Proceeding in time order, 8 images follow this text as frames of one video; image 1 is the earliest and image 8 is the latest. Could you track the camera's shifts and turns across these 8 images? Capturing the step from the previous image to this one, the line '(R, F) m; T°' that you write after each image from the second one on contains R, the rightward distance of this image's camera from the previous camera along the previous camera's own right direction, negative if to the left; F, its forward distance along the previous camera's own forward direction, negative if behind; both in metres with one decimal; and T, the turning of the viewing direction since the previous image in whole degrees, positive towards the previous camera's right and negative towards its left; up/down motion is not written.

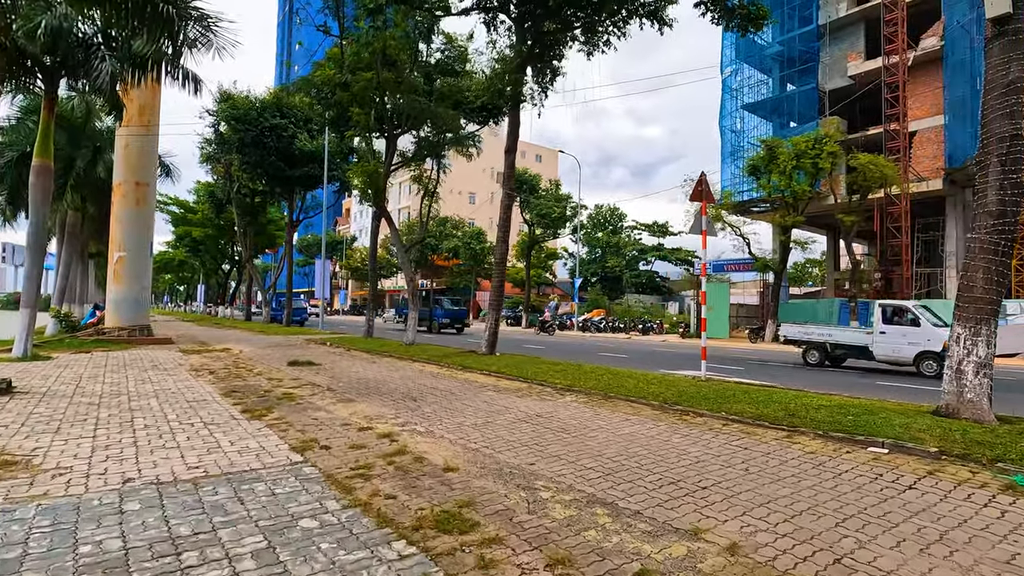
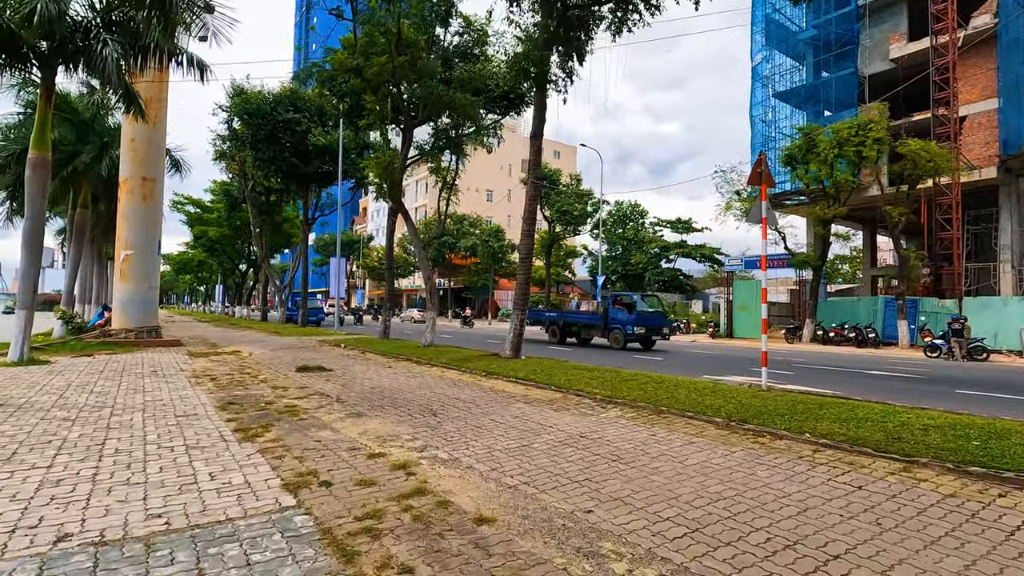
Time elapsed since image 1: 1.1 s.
(-0.2, +1.1) m; -2°
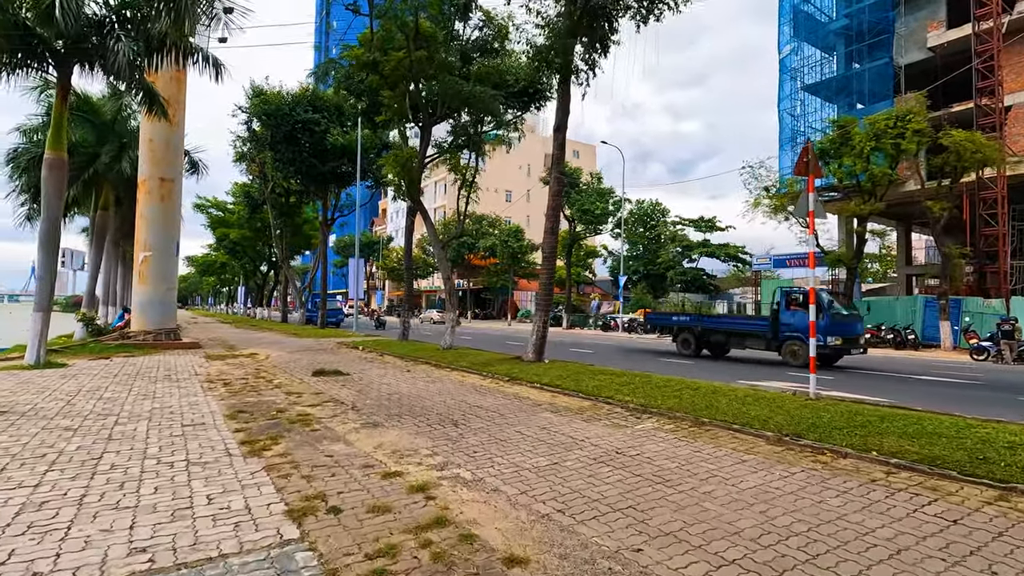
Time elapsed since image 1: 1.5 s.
(-0.1, +0.5) m; -2°
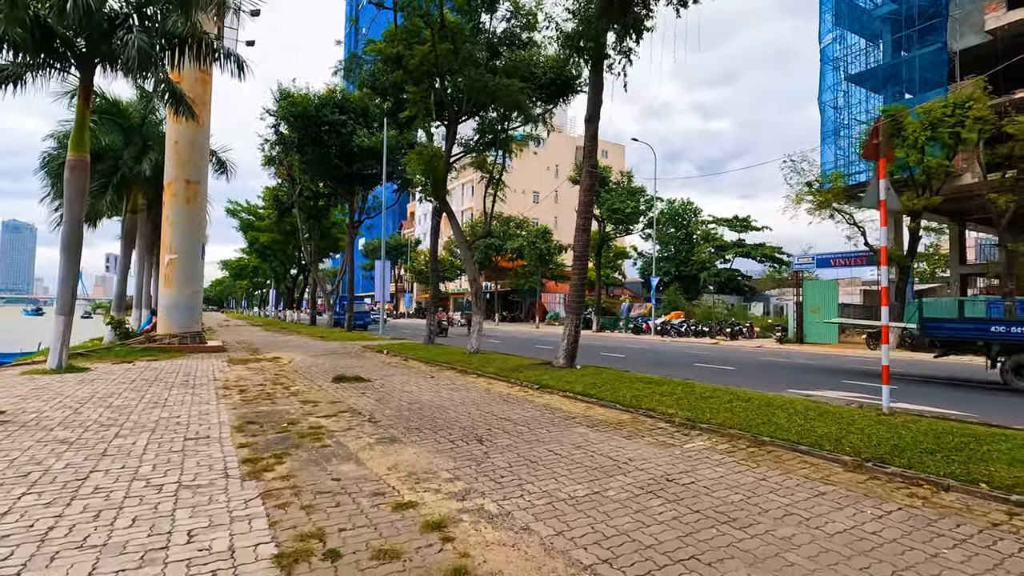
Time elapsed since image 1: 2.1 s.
(0.0, +0.7) m; -3°
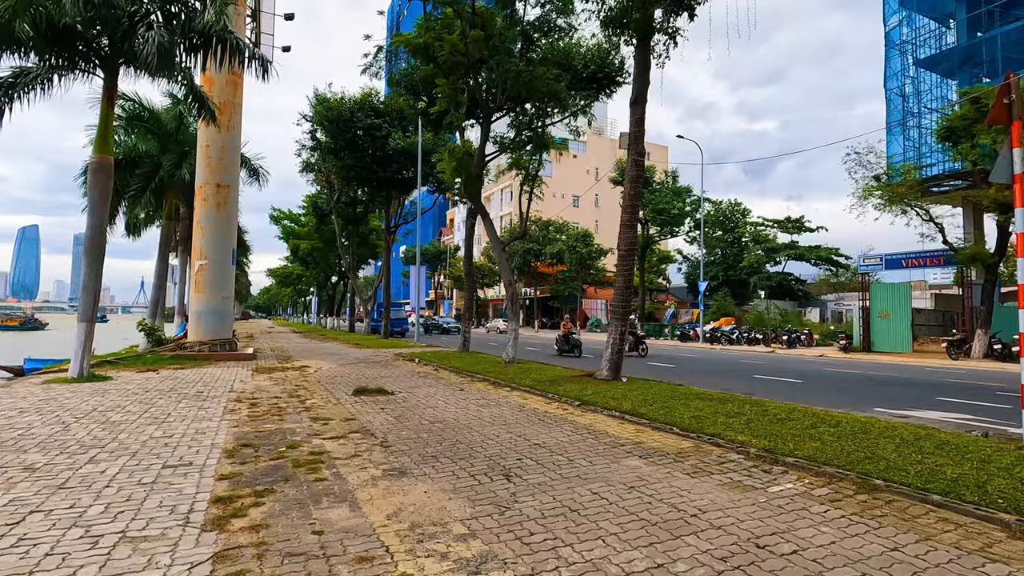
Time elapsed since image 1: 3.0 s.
(+0.1, +1.1) m; -4°
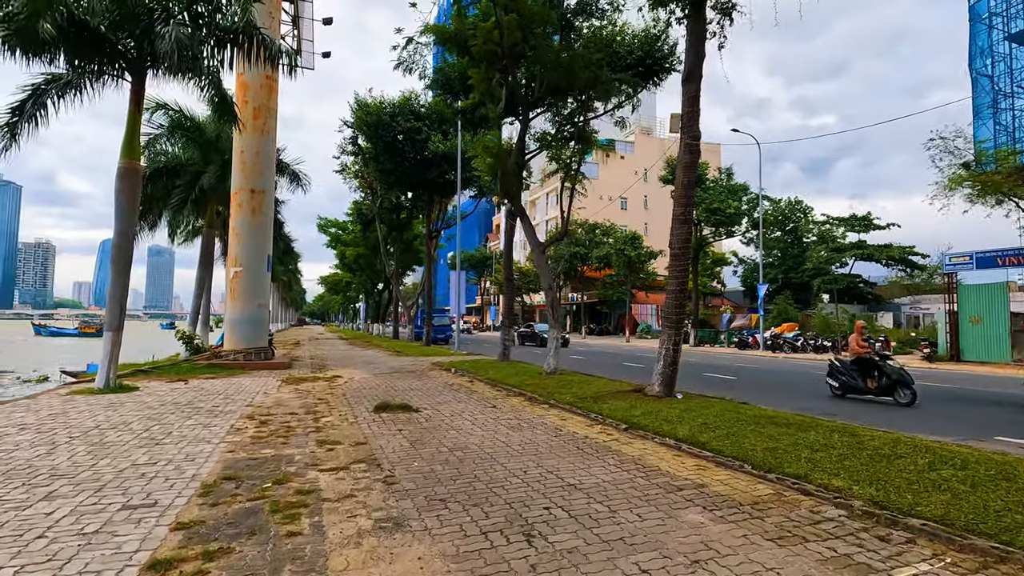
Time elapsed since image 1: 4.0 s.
(+0.2, +1.1) m; -5°
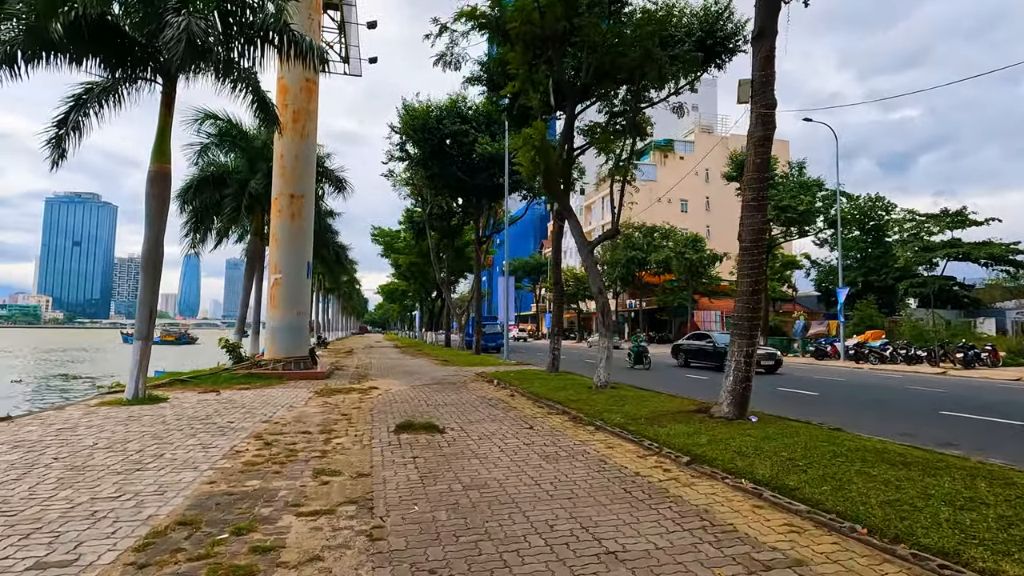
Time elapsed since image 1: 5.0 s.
(+0.3, +1.2) m; -6°
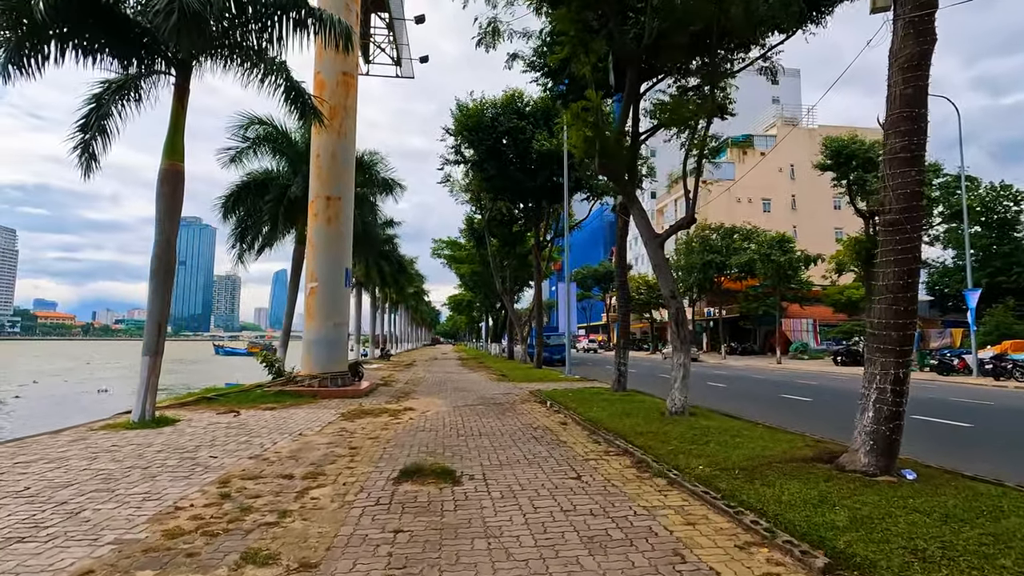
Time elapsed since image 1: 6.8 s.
(+0.4, +2.0) m; -8°
